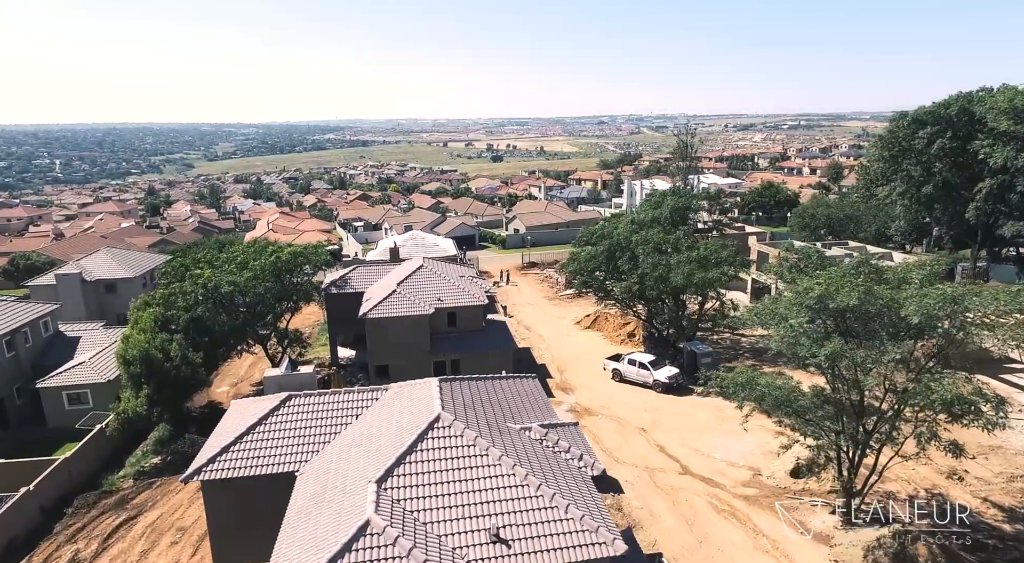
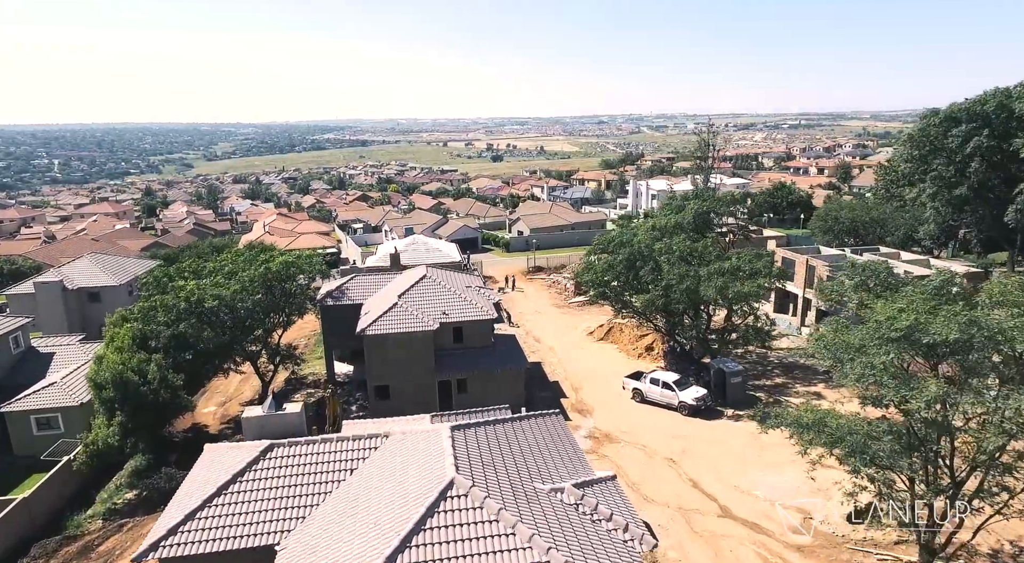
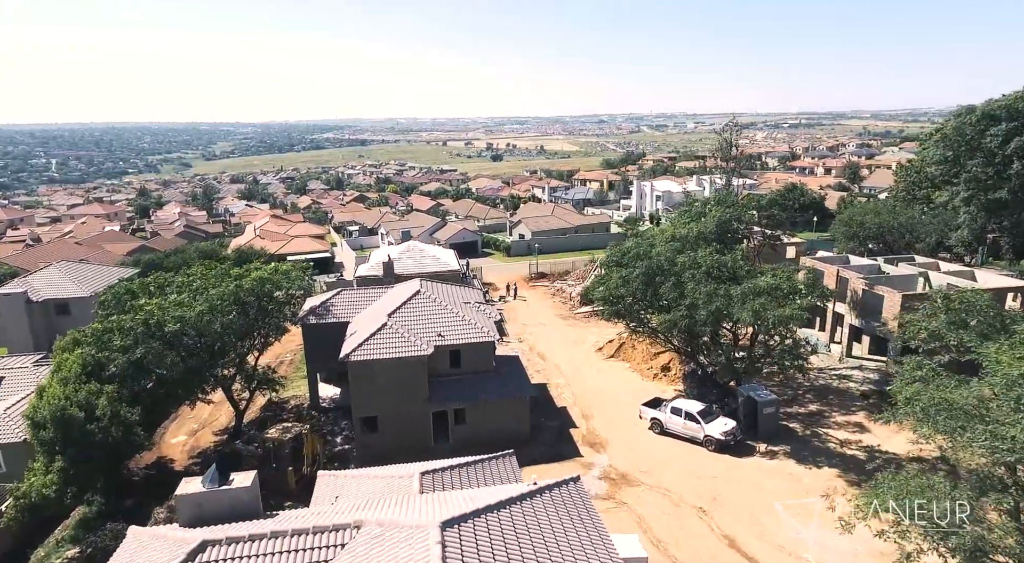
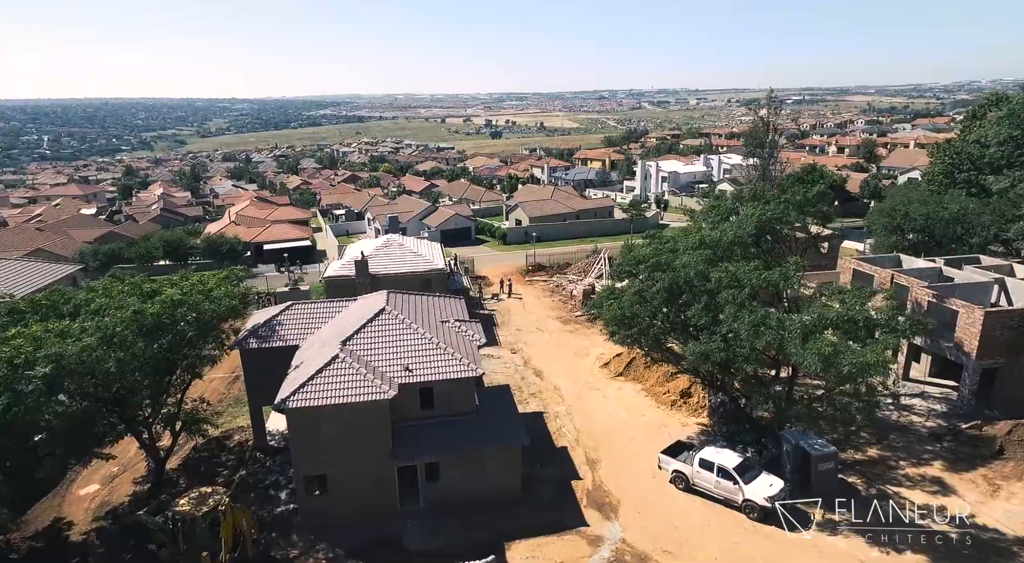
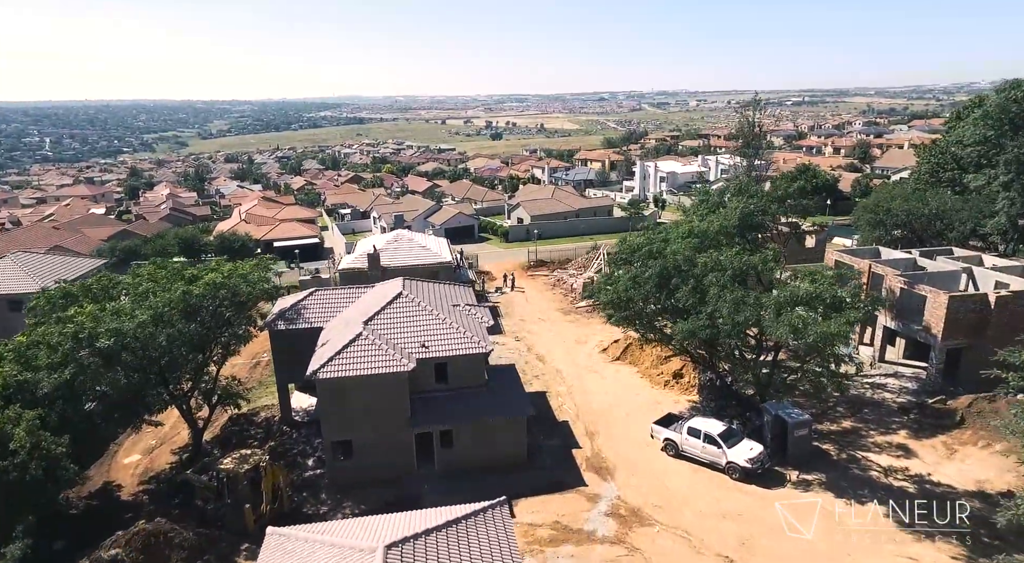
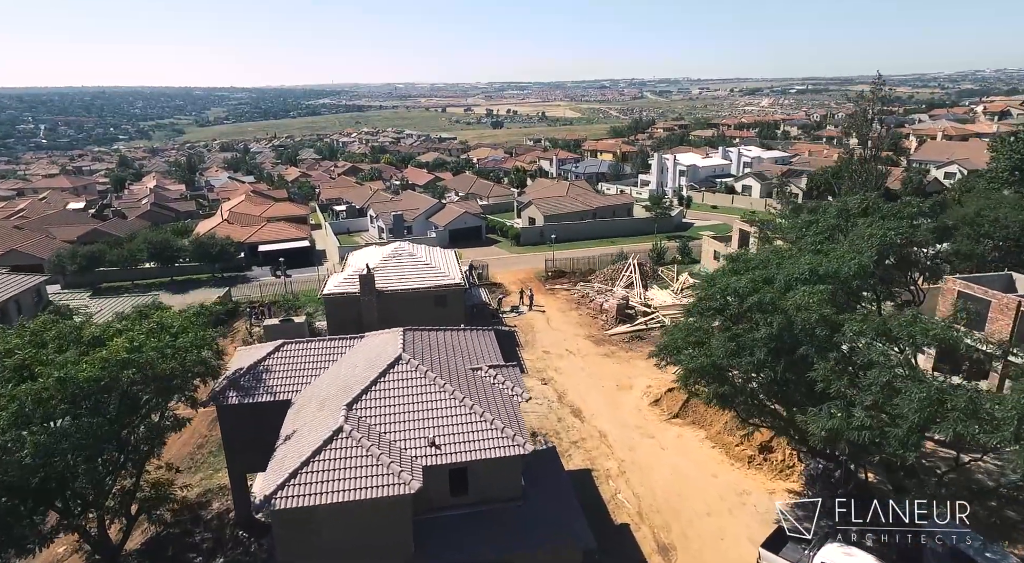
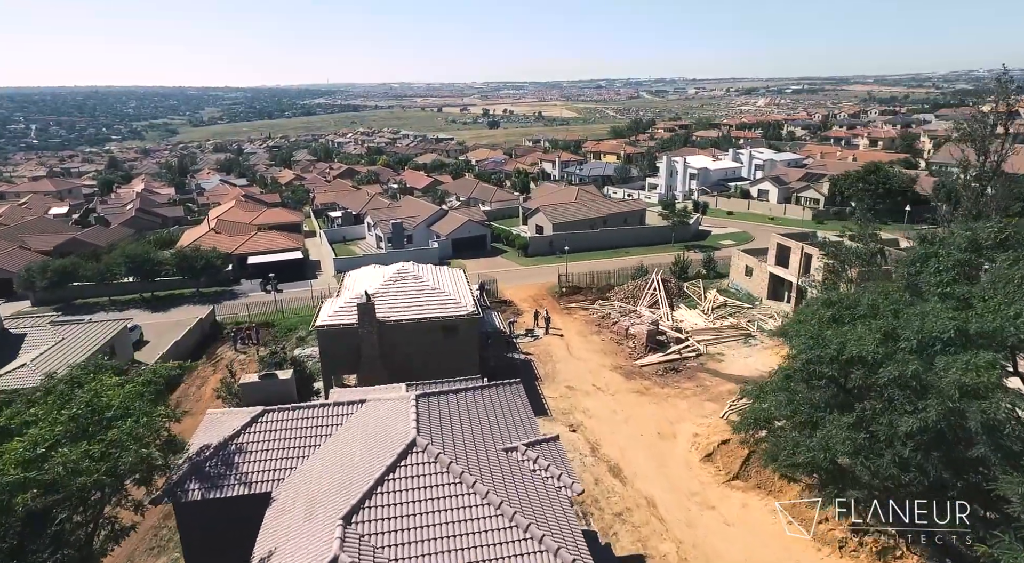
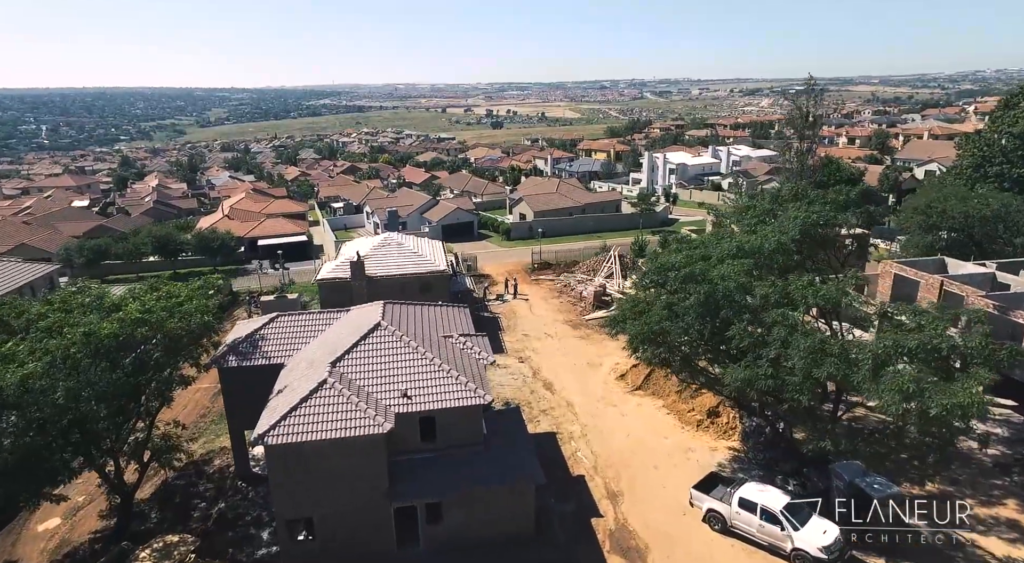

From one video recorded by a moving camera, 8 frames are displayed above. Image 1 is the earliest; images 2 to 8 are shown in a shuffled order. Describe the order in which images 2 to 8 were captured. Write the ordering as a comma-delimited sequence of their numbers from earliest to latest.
2, 3, 5, 4, 8, 6, 7
